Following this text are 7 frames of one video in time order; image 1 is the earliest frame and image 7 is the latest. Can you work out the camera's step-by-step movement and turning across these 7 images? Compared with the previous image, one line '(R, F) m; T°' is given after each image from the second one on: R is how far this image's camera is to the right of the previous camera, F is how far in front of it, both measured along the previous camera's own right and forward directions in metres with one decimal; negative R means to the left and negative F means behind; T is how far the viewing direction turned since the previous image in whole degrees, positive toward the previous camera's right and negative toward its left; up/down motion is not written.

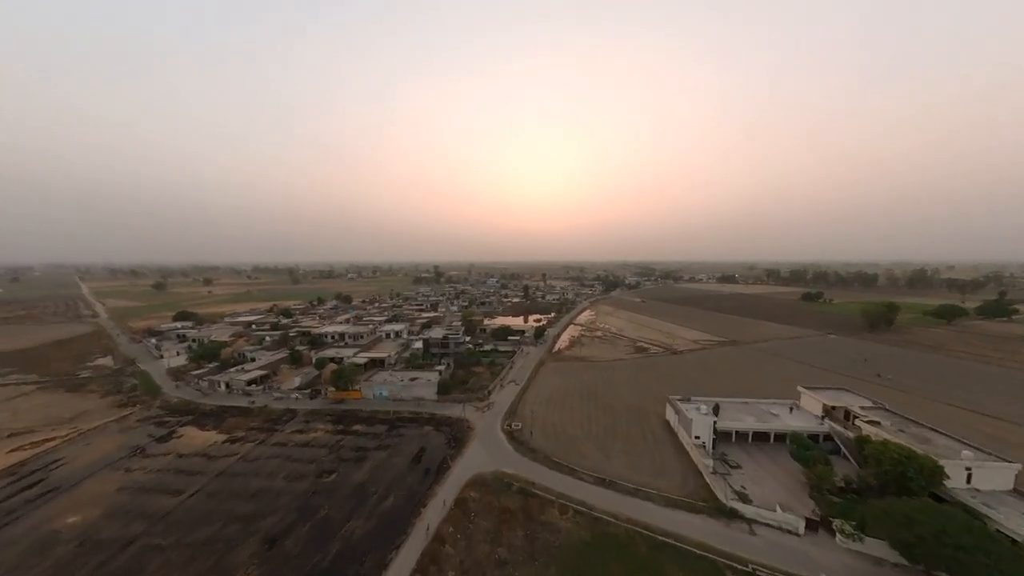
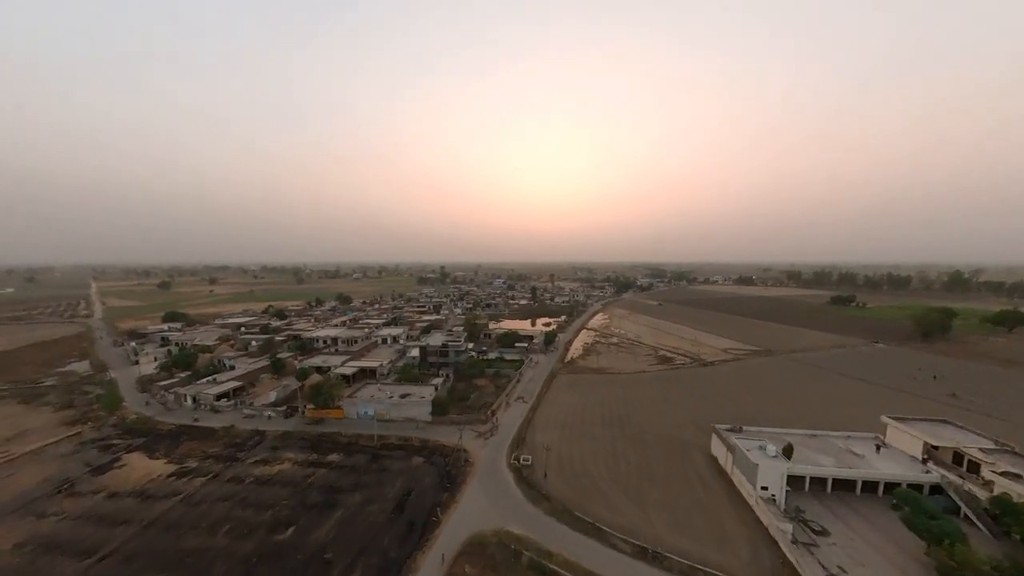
(-0.2, +4.2) m; -1°
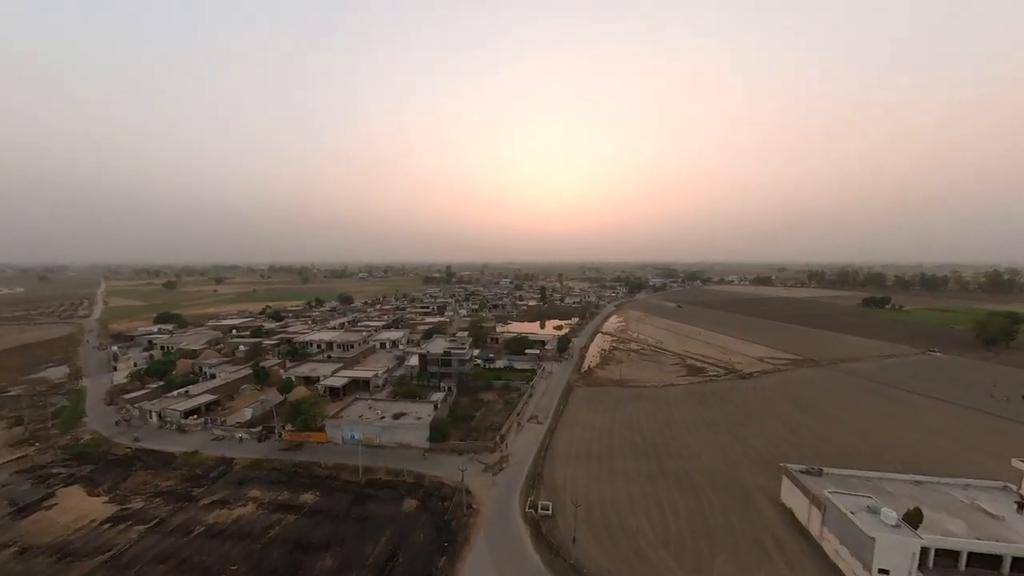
(-0.5, +3.8) m; -1°
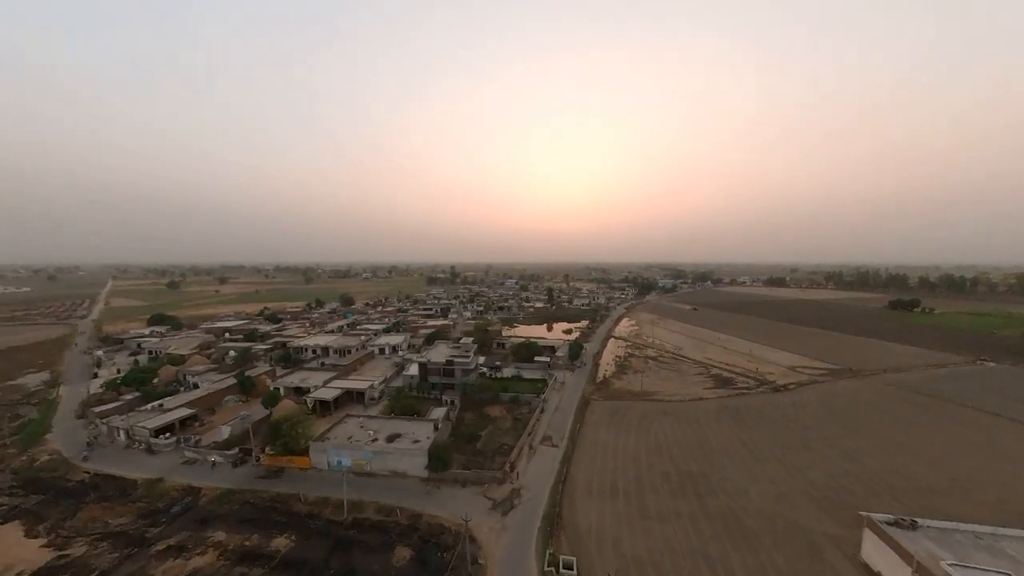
(-0.5, +2.8) m; -1°
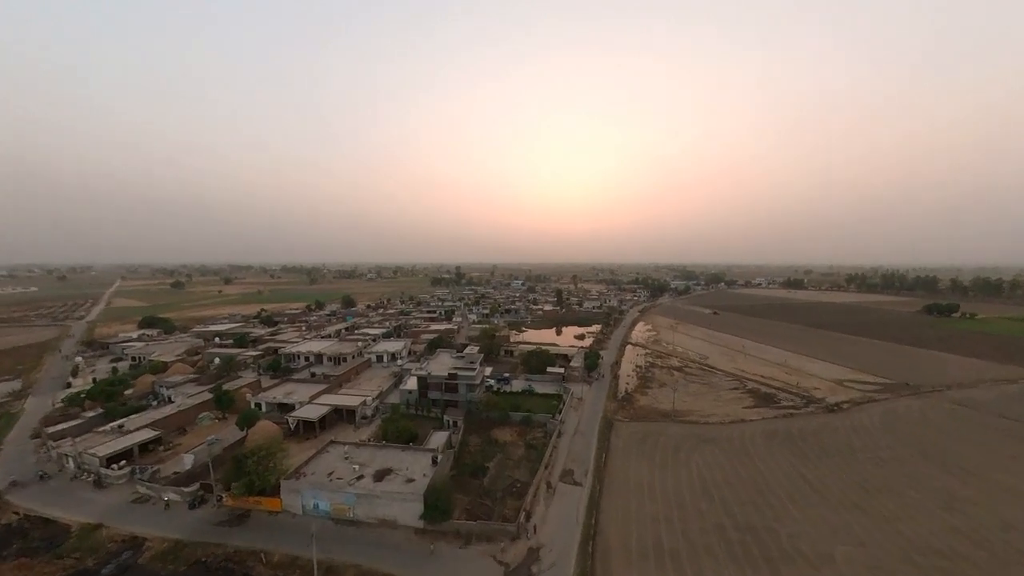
(-0.5, +3.3) m; -1°
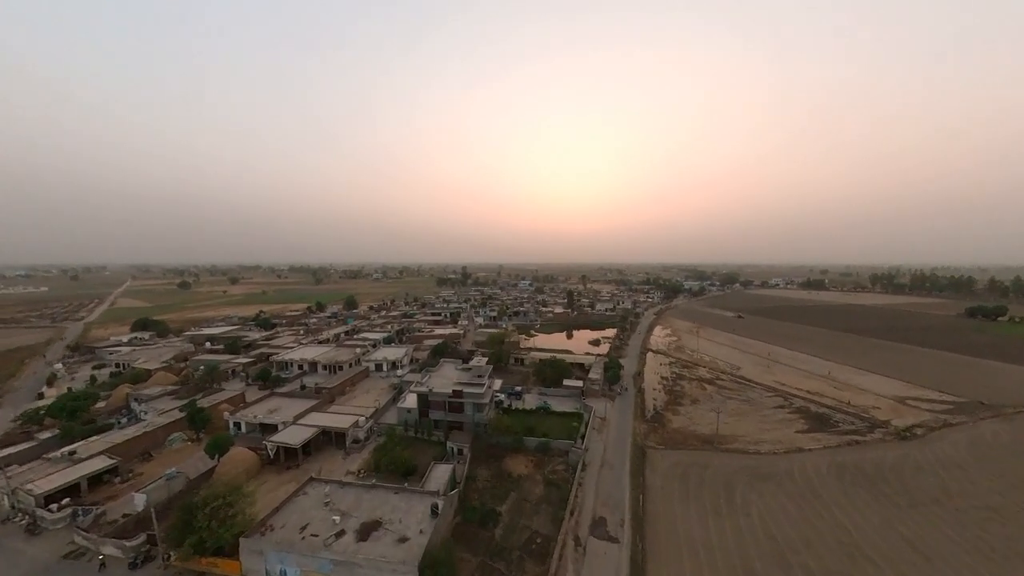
(-0.6, +3.2) m; -1°
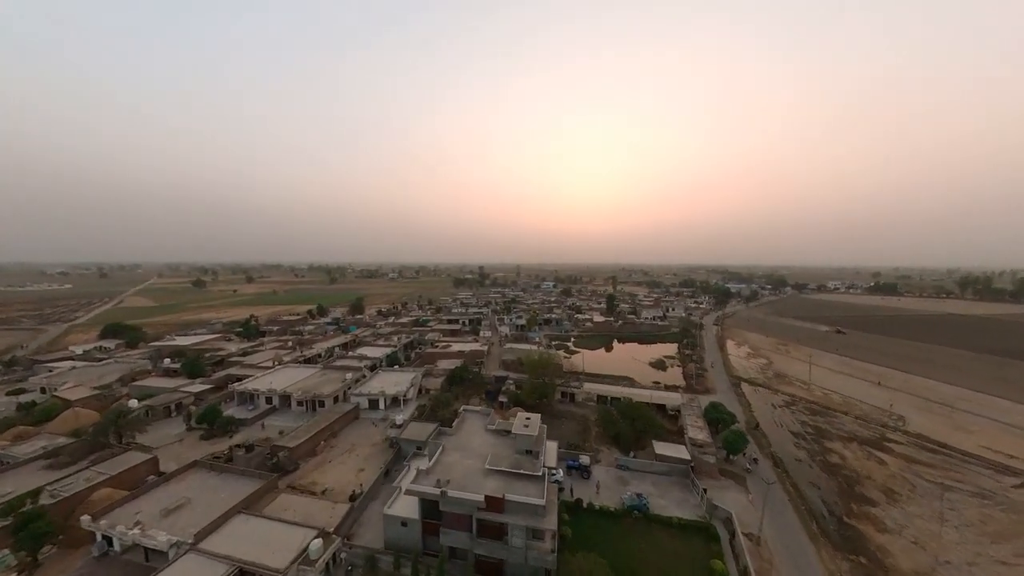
(-2.7, +9.6) m; -3°
